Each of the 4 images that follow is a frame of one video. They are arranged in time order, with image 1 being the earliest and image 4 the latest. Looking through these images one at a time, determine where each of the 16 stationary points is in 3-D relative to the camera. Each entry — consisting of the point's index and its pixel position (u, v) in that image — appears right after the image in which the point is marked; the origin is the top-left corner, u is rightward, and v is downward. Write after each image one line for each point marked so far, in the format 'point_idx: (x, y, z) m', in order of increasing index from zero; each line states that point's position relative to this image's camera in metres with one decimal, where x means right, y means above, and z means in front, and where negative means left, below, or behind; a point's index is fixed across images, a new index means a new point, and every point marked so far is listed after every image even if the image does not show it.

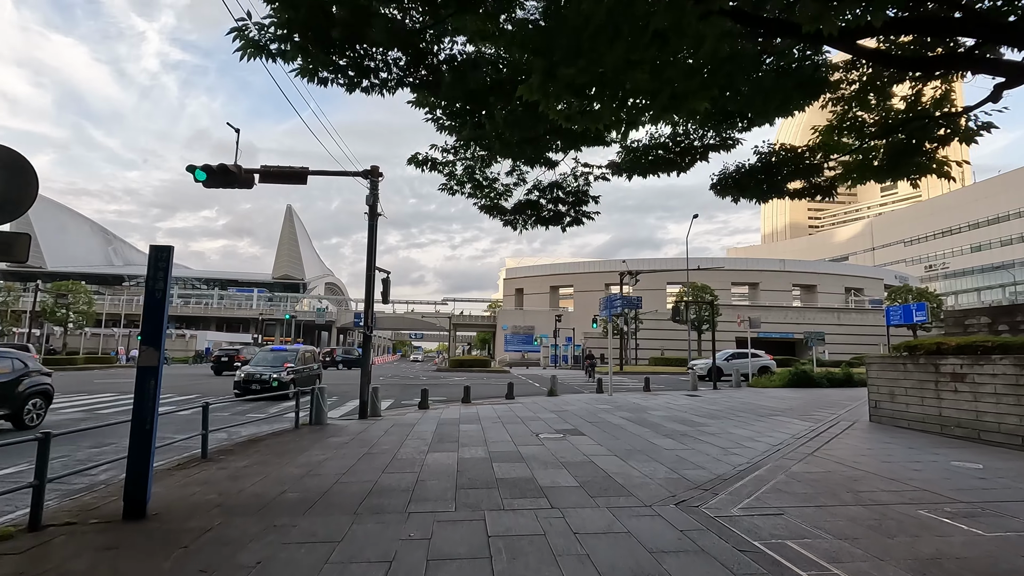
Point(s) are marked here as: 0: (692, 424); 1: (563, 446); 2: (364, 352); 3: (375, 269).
0: (+4.0, -3.0, +11.1) m
1: (+0.9, -2.7, +8.4) m
2: (-3.8, -1.7, +13.0) m
3: (-3.6, +0.5, +13.2) m
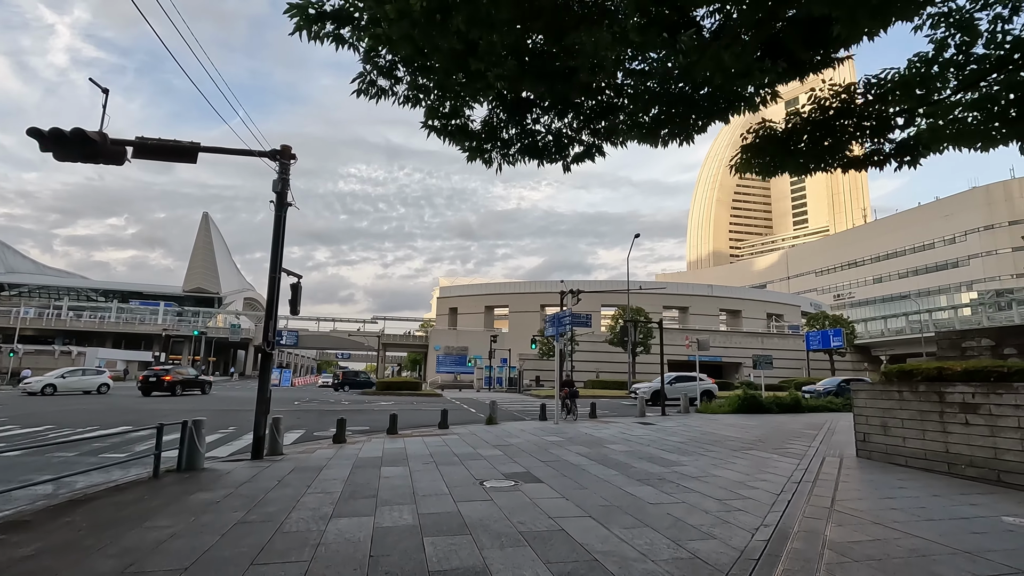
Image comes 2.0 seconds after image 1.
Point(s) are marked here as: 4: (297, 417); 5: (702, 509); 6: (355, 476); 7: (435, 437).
0: (+2.8, -3.2, +9.3) m
1: (+0.1, -2.7, +6.4) m
2: (-5.2, -1.8, +10.3) m
3: (-4.9, +0.3, +10.6) m
4: (-7.6, -4.6, +17.8) m
5: (+2.3, -2.7, +6.1) m
6: (-2.7, -3.2, +8.4) m
7: (-2.0, -3.9, +13.0) m
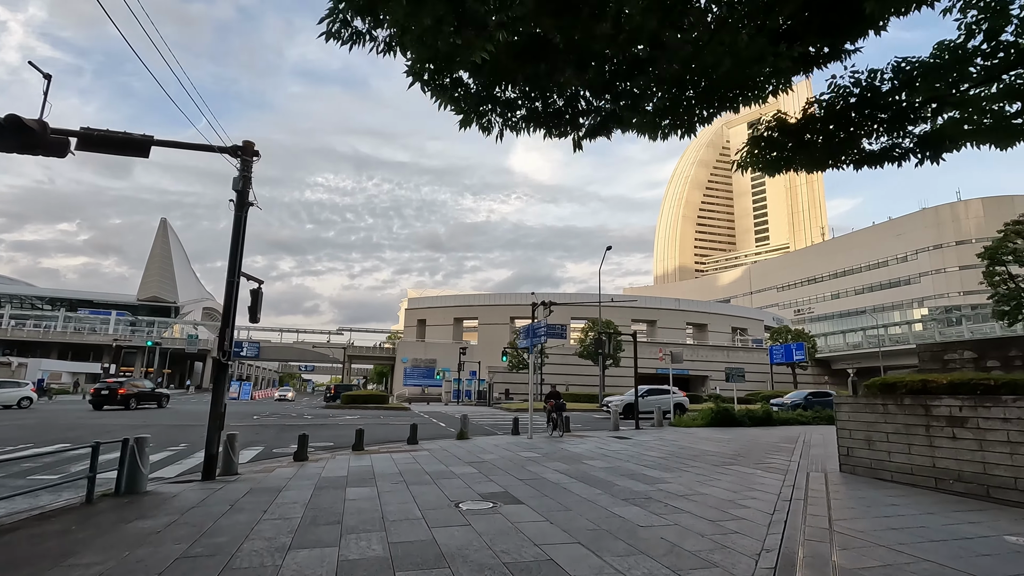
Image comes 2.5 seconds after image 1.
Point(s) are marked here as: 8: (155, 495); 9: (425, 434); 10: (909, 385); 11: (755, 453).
0: (+2.4, -3.4, +8.9) m
1: (-0.1, -2.8, +5.8) m
2: (-5.6, -1.9, +9.5) m
3: (-5.4, +0.2, +9.8) m
4: (-8.5, -4.8, +16.7) m
5: (+2.1, -2.8, +5.7) m
6: (-3.0, -3.2, +7.7) m
7: (-2.6, -4.1, +12.3) m
8: (-5.8, -3.4, +8.2) m
9: (-2.9, -4.9, +16.9) m
10: (+6.5, -1.6, +8.2) m
11: (+5.8, -4.0, +12.1) m
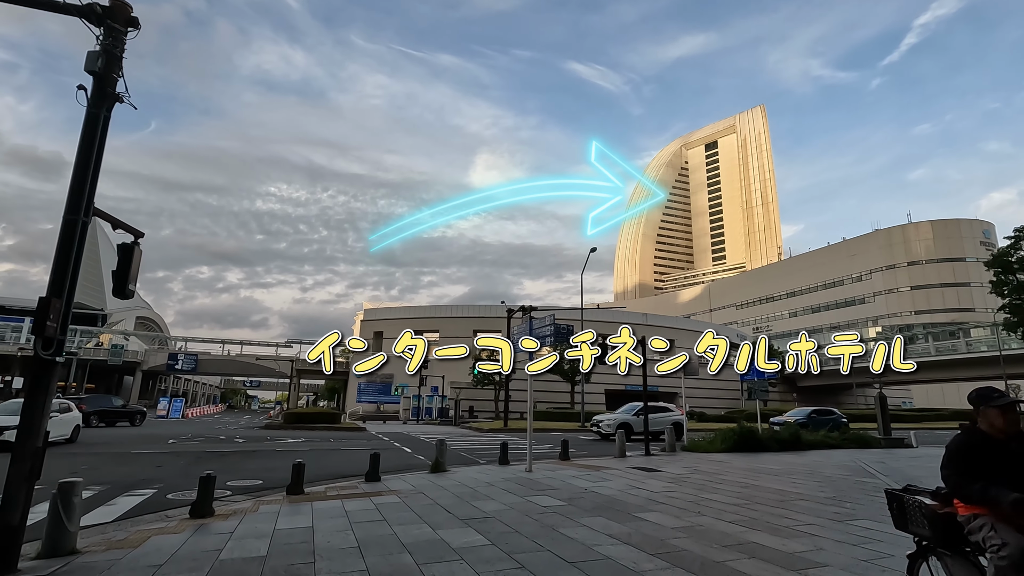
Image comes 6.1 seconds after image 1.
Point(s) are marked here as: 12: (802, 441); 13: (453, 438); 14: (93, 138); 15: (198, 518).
0: (+2.8, -2.9, +5.5) m
1: (+0.6, -2.2, +2.1) m
2: (-5.2, -1.2, +5.3) m
3: (-4.9, +0.9, +5.8) m
4: (-8.8, -4.4, +12.3) m
5: (+2.8, -2.2, +2.2) m
6: (-2.4, -2.6, +3.8) m
7: (-2.5, -3.6, +8.4) m
8: (-5.3, -2.7, +4.0) m
9: (-3.2, -4.6, +12.8) m
10: (+7.0, -1.1, +5.1) m
11: (+6.0, -3.6, +8.8) m
12: (+10.1, -5.3, +17.4) m
13: (-2.4, -5.9, +20.0) m
14: (-4.9, +1.8, +5.9) m
15: (-4.7, -3.4, +7.4) m
